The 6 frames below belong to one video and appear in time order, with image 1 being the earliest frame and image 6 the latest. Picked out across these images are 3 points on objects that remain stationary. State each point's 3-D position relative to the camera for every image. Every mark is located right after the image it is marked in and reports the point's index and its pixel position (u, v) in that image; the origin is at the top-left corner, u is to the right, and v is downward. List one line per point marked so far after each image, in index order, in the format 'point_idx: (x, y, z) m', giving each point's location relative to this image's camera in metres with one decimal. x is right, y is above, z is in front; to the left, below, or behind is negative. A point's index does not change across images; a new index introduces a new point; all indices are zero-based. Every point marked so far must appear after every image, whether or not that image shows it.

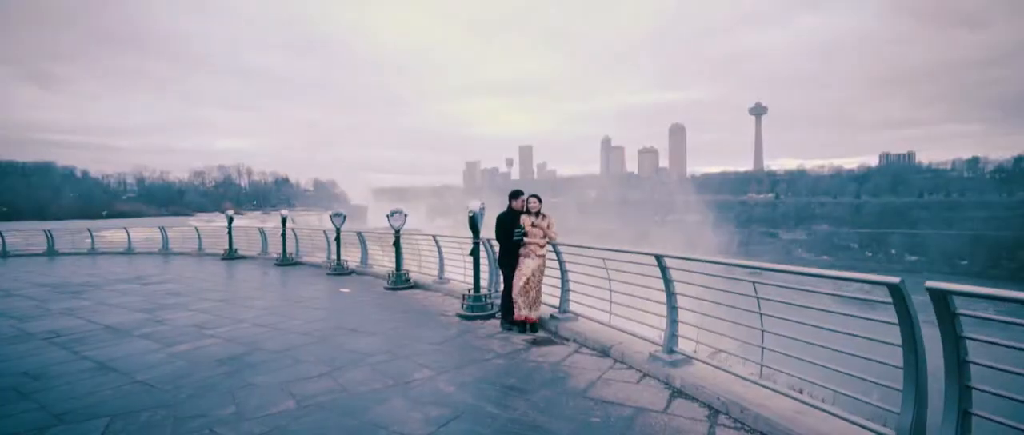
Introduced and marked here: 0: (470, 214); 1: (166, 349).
0: (-0.6, 0.0, +8.0) m
1: (-3.9, -1.5, +6.1) m
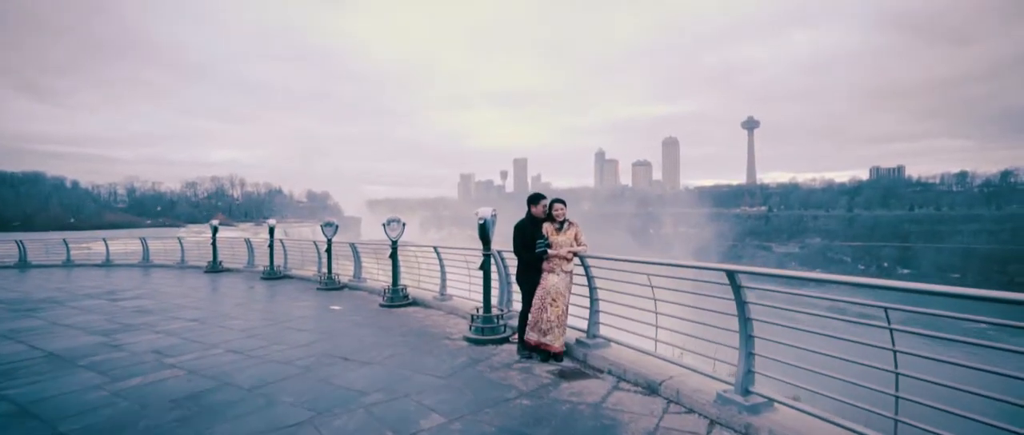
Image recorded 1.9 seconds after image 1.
0: (-0.4, -0.1, +6.9) m
1: (-3.7, -1.5, +4.9) m
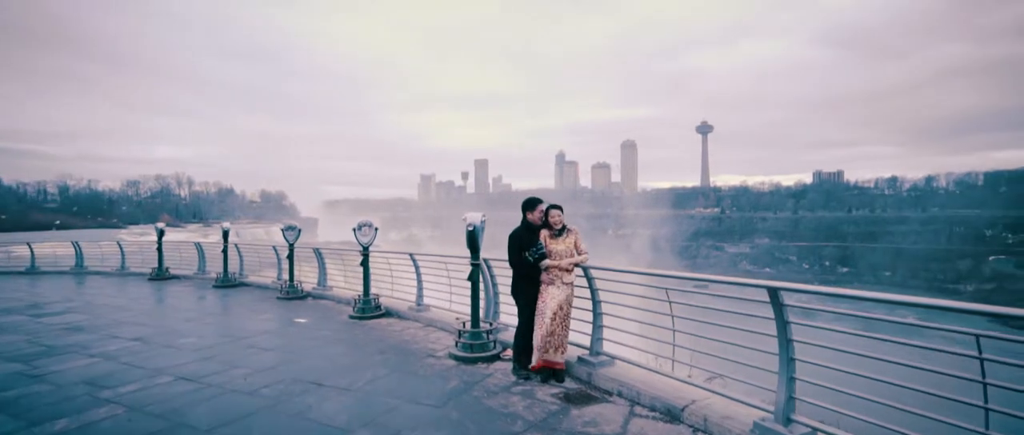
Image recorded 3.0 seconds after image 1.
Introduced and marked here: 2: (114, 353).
0: (-0.5, -0.1, +6.3) m
1: (-3.6, -1.6, +4.1) m
2: (-5.0, -1.7, +6.6) m
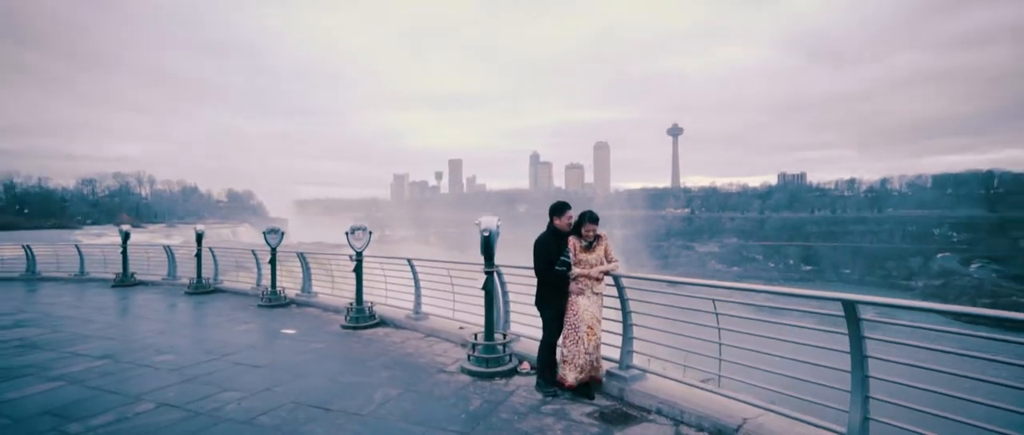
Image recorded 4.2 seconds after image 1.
0: (-0.3, -0.2, +5.8) m
1: (-3.3, -1.6, +3.5) m
2: (-4.8, -1.7, +5.9) m
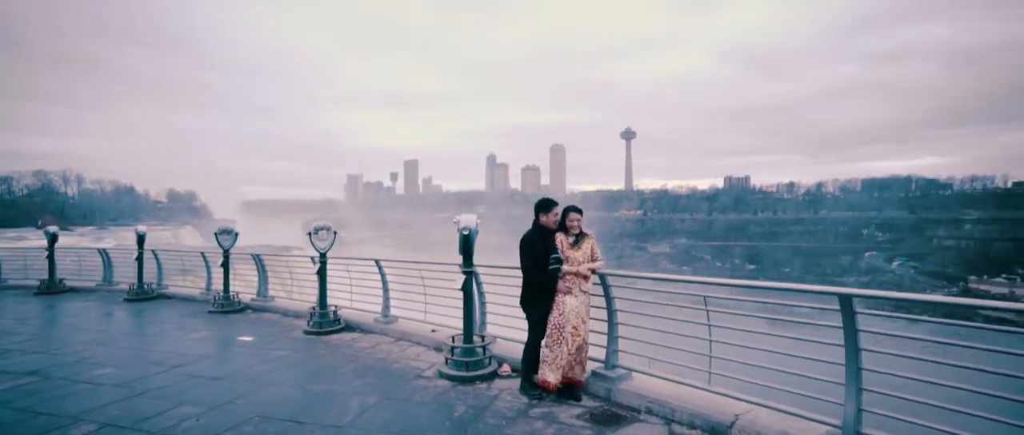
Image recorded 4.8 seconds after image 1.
0: (-0.5, -0.2, +5.6) m
1: (-3.3, -1.6, +3.0) m
2: (-5.0, -1.7, +5.3) m
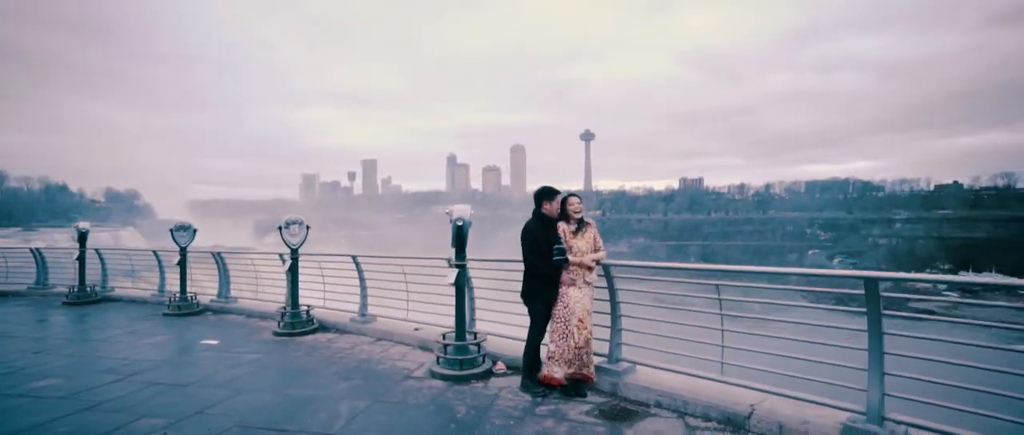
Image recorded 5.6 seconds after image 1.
0: (-0.6, -0.1, +5.3) m
1: (-3.2, -1.5, +2.5) m
2: (-5.0, -1.6, +4.7) m
